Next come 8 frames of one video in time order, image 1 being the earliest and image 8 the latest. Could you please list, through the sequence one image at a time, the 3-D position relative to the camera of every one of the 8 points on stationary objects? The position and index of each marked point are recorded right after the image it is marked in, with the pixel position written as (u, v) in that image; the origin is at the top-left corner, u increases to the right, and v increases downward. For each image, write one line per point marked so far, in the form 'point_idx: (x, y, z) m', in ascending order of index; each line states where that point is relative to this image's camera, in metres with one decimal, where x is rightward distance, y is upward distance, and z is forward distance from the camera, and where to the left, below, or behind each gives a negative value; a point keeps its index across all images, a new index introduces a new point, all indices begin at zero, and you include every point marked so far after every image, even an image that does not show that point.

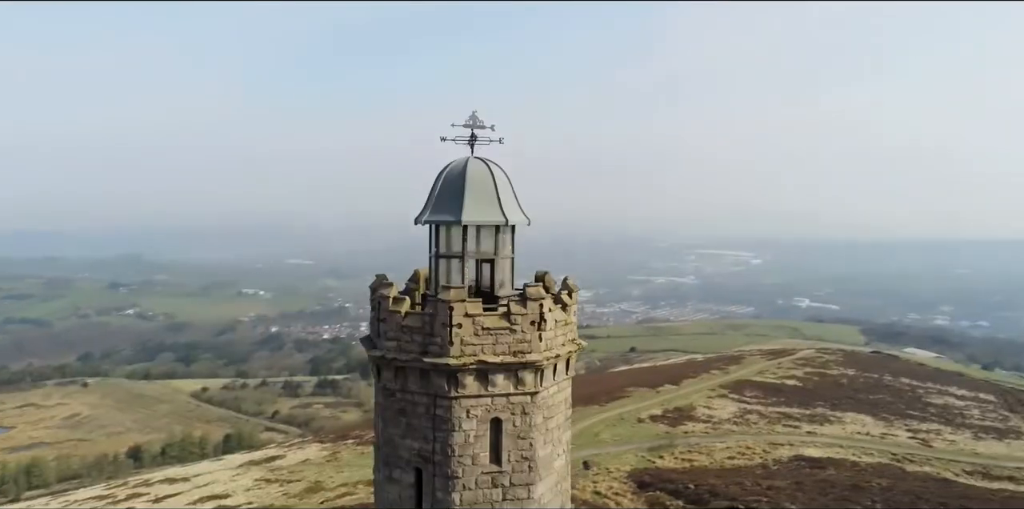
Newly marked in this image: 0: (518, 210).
0: (0.0, +0.3, +5.5) m
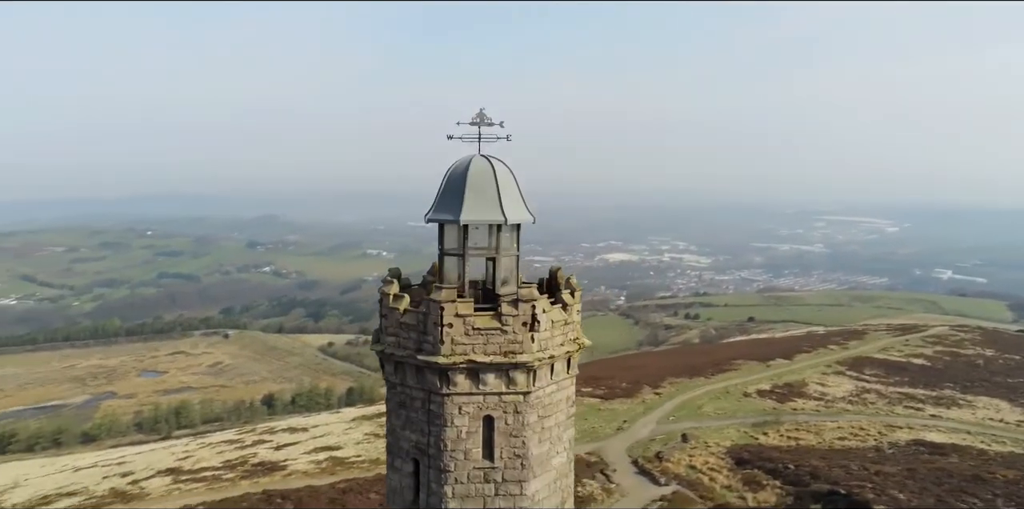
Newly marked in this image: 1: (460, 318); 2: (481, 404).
0: (+0.1, +0.4, +5.5) m
1: (-0.3, -0.4, +4.8) m
2: (-0.2, -1.0, +4.8) m
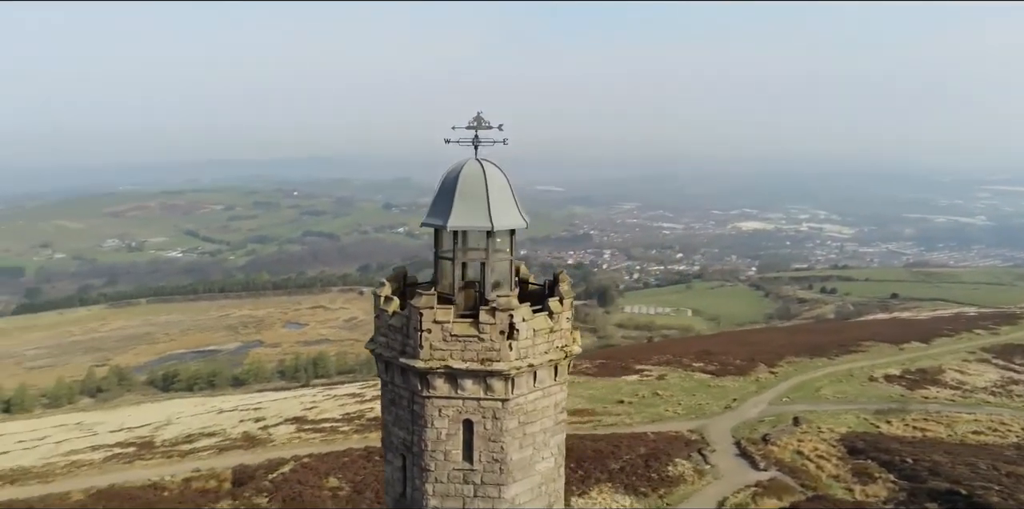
0: (+0.1, +0.3, +5.5) m
1: (-0.5, -0.4, +4.9) m
2: (-0.4, -1.0, +5.0) m
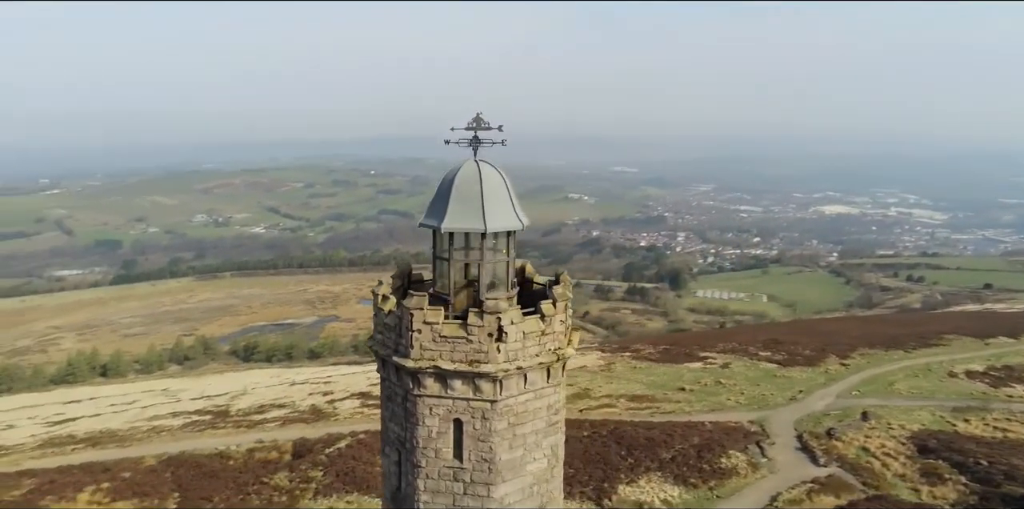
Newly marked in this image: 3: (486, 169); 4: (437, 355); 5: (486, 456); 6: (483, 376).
0: (+0.1, +0.3, +5.4) m
1: (-0.6, -0.5, +4.9) m
2: (-0.4, -1.0, +5.0) m
3: (-0.2, +0.6, +5.4) m
4: (-0.5, -0.7, +5.0) m
5: (-0.2, -1.4, +5.1) m
6: (-0.2, -0.8, +4.9) m
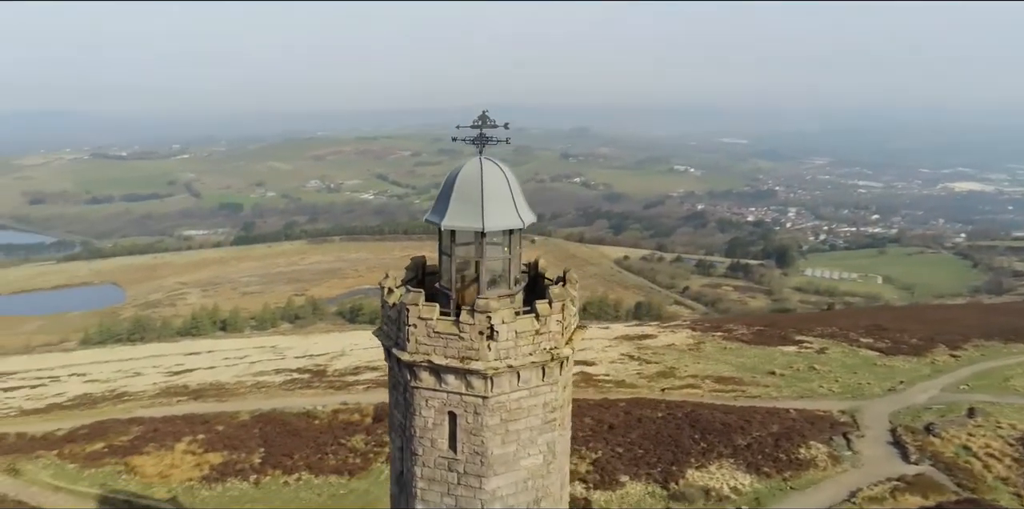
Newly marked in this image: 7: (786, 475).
0: (+0.1, +0.3, +5.5) m
1: (-0.6, -0.4, +5.1) m
2: (-0.5, -1.0, +5.2) m
3: (-0.2, +0.6, +5.4) m
4: (-0.6, -0.7, +5.1) m
5: (-0.2, -1.4, +5.2) m
6: (-0.3, -0.8, +5.0) m
7: (+7.2, -5.8, +19.5) m
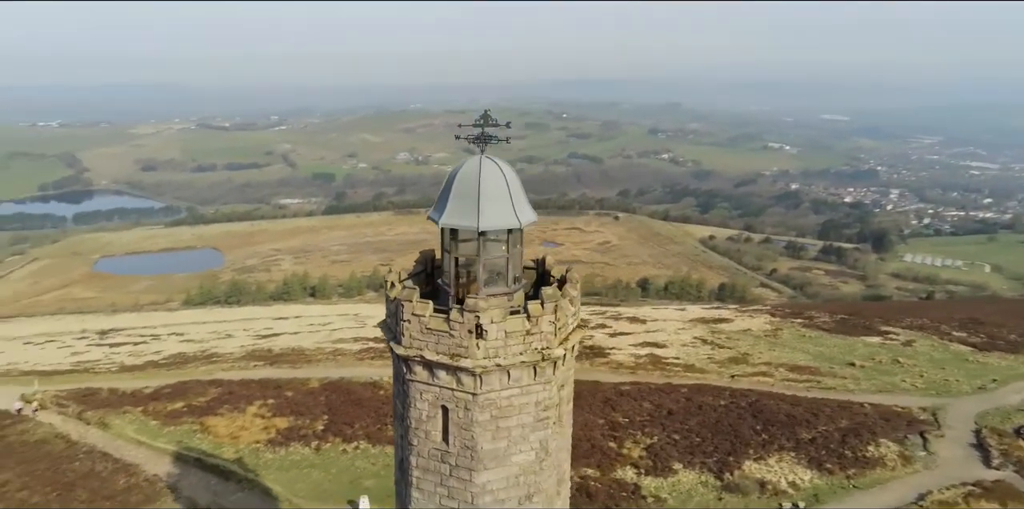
0: (+0.1, +0.4, +5.5) m
1: (-0.7, -0.4, +5.2) m
2: (-0.6, -1.0, +5.3) m
3: (-0.2, +0.7, +5.4) m
4: (-0.6, -0.6, +5.2) m
5: (-0.3, -1.4, +5.3) m
6: (-0.3, -0.8, +5.1) m
7: (+8.6, -5.6, +18.9) m
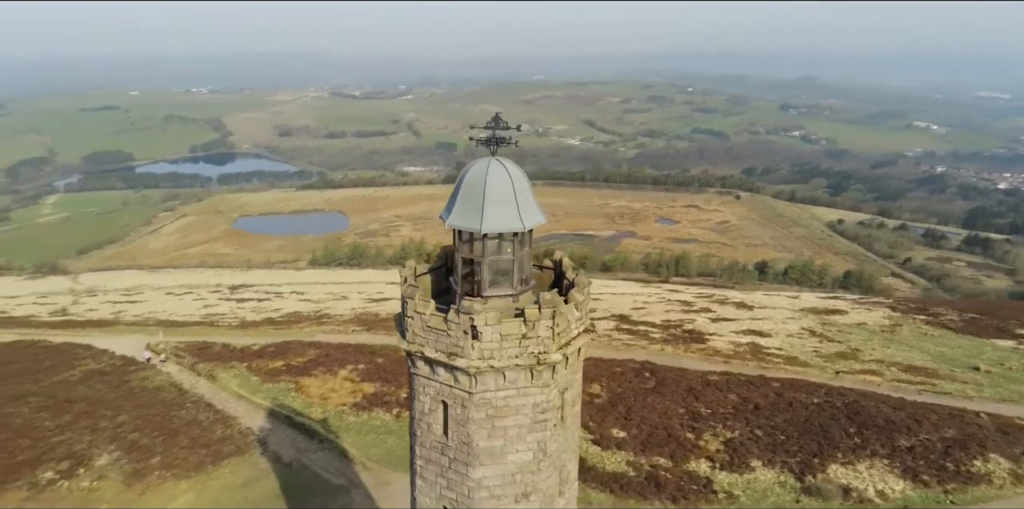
0: (+0.2, +0.3, +5.5) m
1: (-0.7, -0.4, +5.4) m
2: (-0.6, -1.0, +5.5) m
3: (-0.1, +0.6, +5.5) m
4: (-0.6, -0.6, +5.4) m
5: (-0.3, -1.4, +5.5) m
6: (-0.4, -0.8, +5.3) m
7: (+10.4, -5.5, +17.6) m
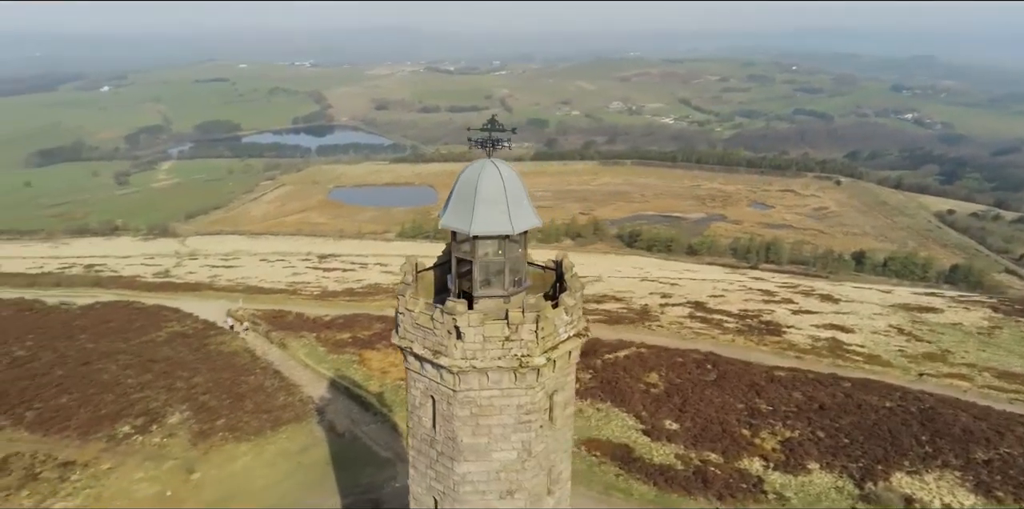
0: (+0.1, +0.3, +5.5) m
1: (-0.8, -0.4, +5.5) m
2: (-0.7, -1.0, +5.6) m
3: (-0.2, +0.6, +5.5) m
4: (-0.7, -0.6, +5.5) m
5: (-0.5, -1.4, +5.6) m
6: (-0.5, -0.8, +5.4) m
7: (+11.5, -5.6, +16.5) m
